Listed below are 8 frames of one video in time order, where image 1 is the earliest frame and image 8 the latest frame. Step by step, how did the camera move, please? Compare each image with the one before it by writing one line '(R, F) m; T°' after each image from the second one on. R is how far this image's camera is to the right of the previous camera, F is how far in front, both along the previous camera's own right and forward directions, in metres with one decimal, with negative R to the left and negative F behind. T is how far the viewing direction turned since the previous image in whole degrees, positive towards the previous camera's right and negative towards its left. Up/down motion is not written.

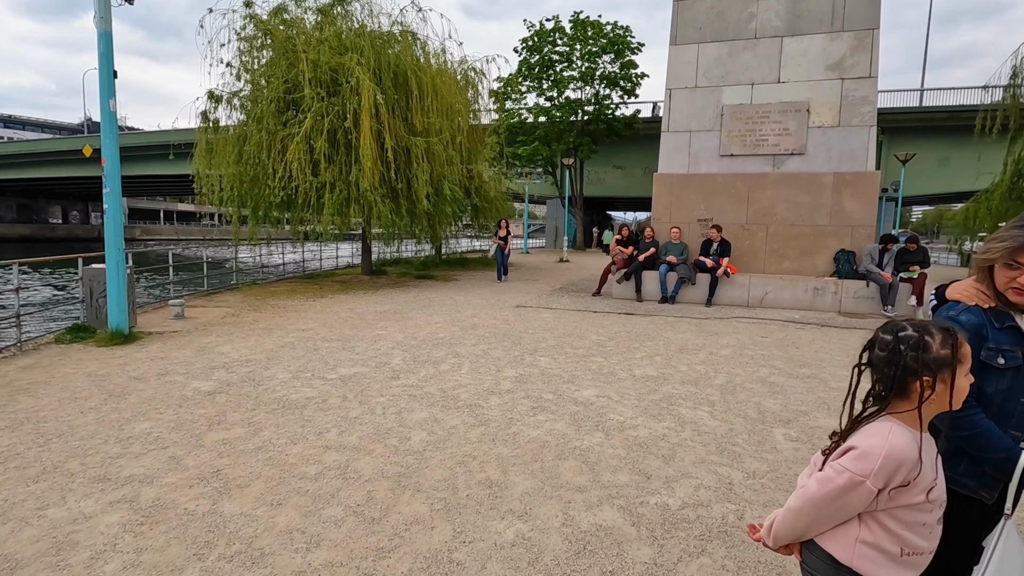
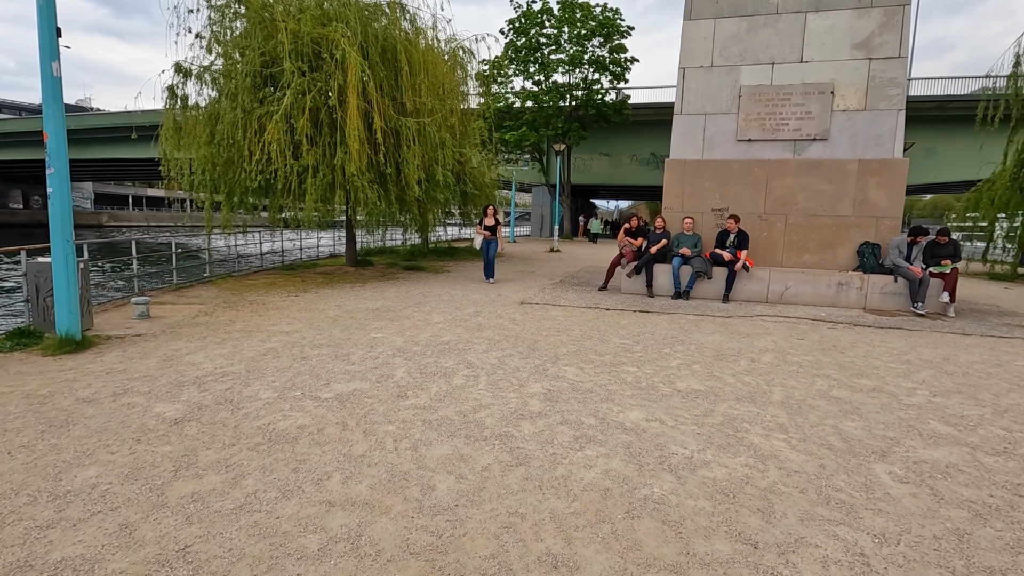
(-0.4, +0.9) m; +2°
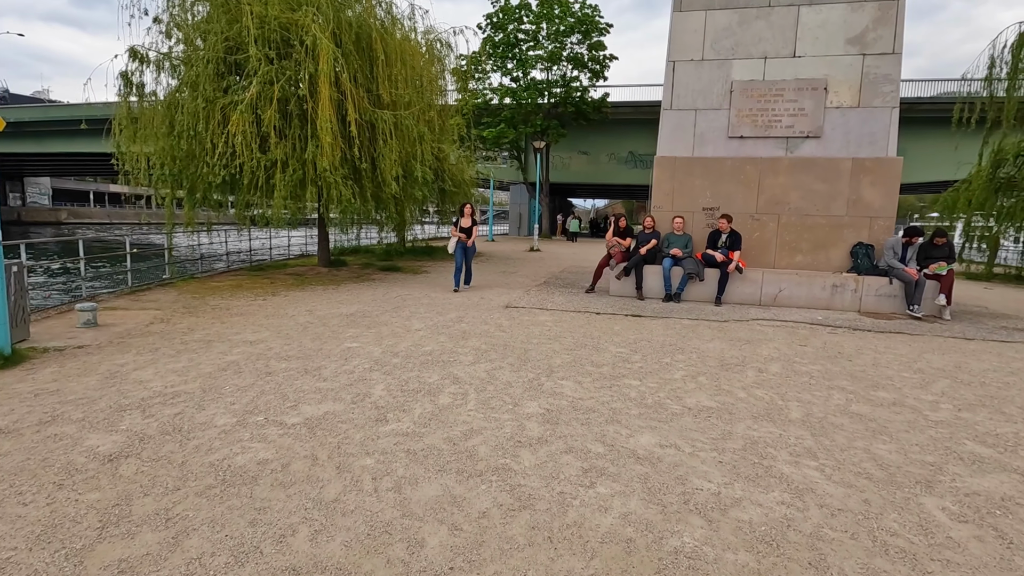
(-0.1, +0.5) m; +3°
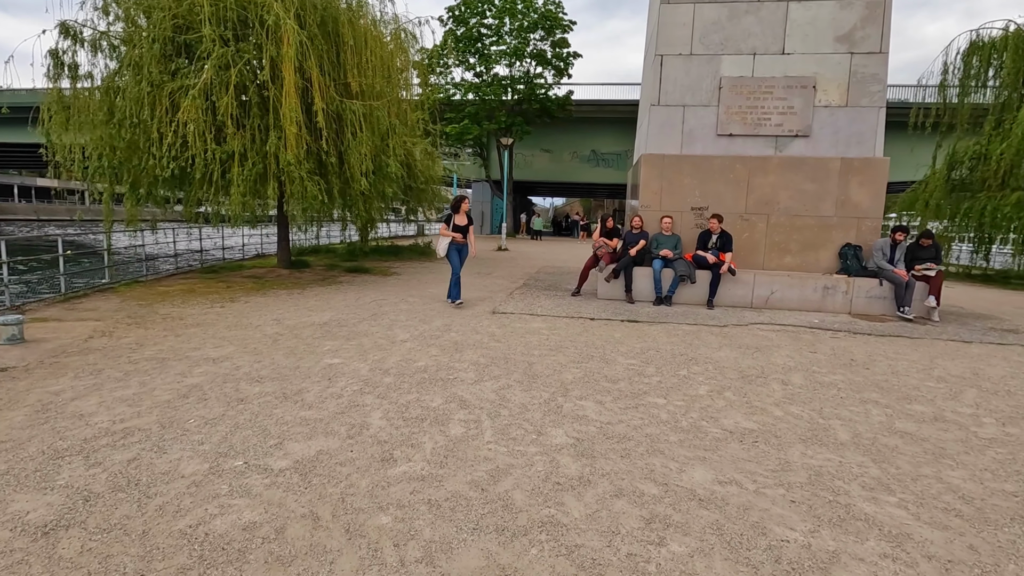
(-0.5, +0.6) m; +5°
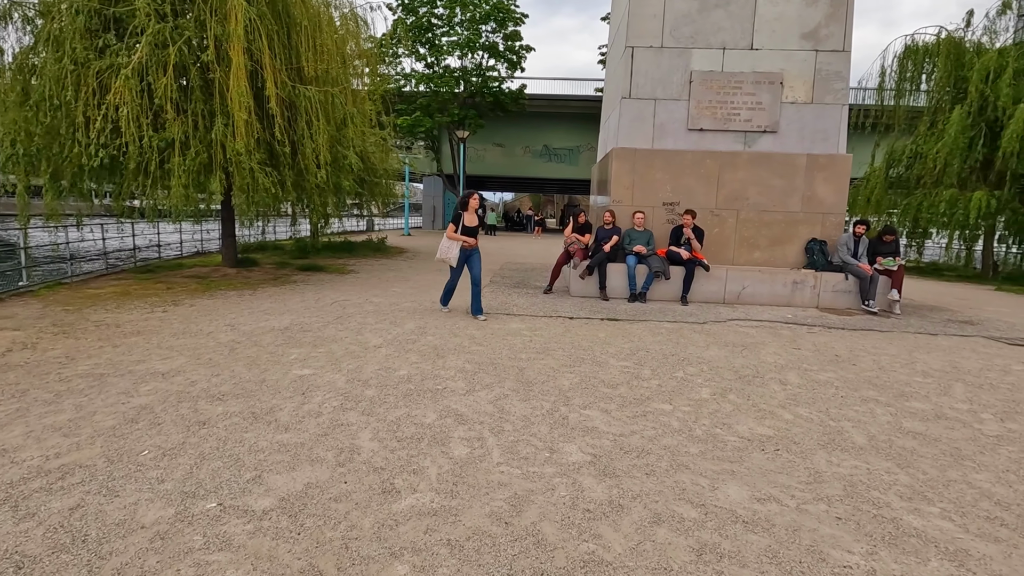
(-0.4, +0.4) m; +6°
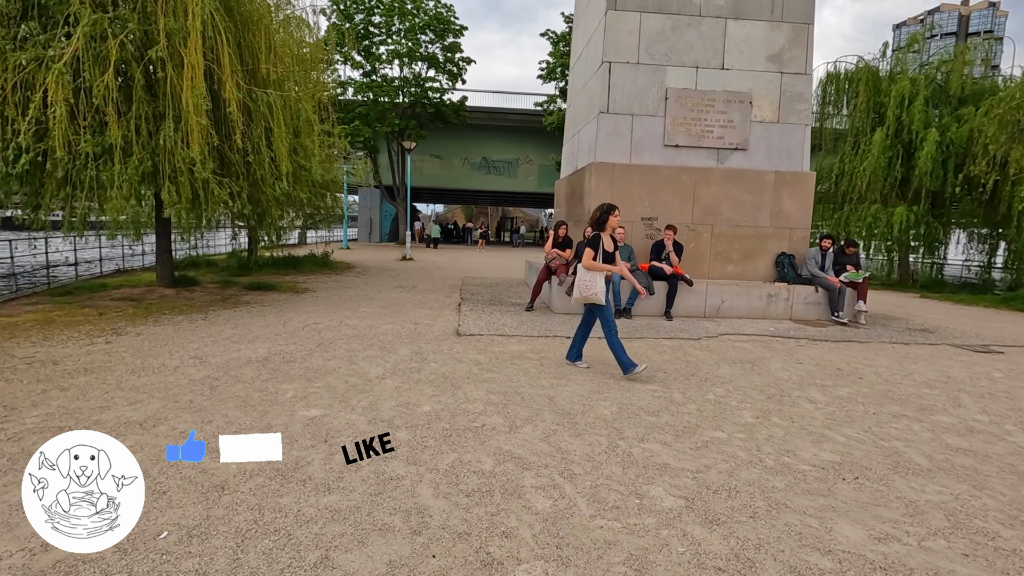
(-0.9, +0.4) m; +8°
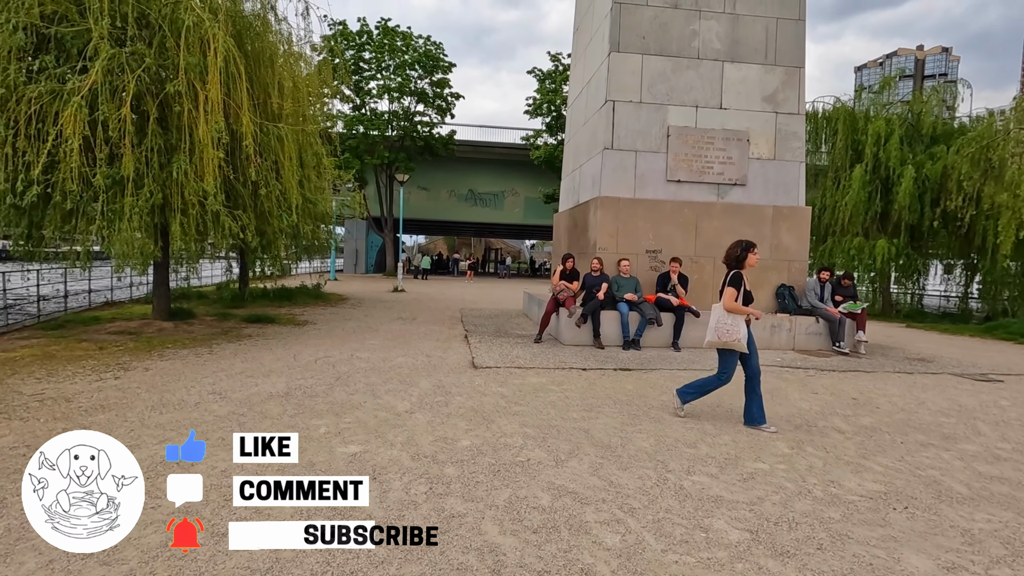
(-0.5, 0.0) m; +2°
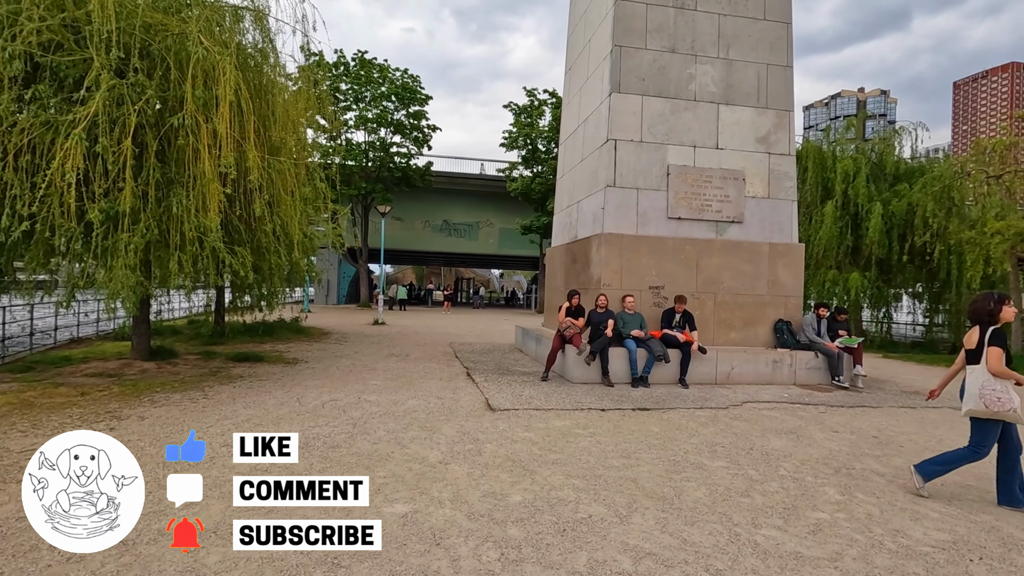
(-0.7, +0.1) m; +4°
